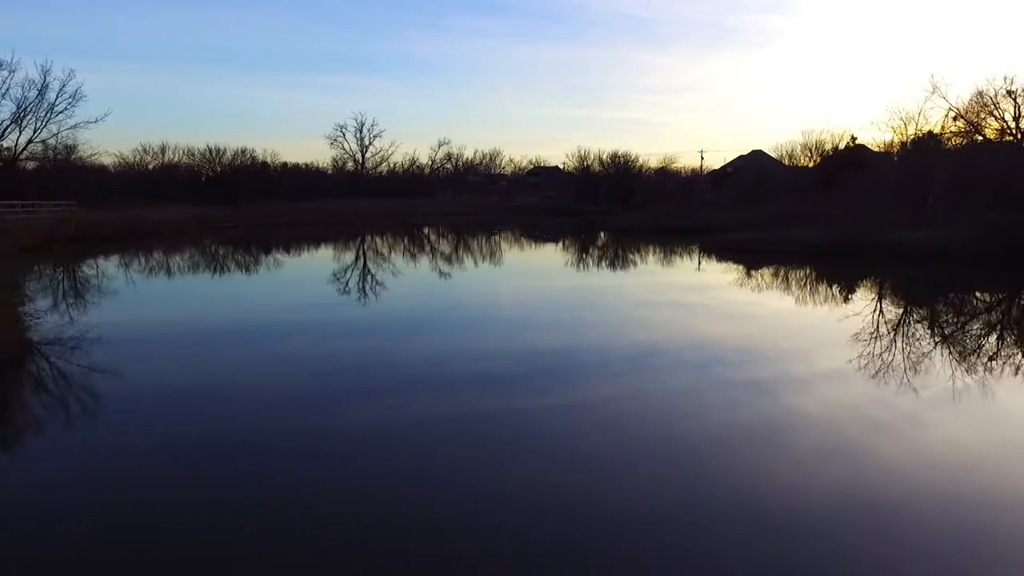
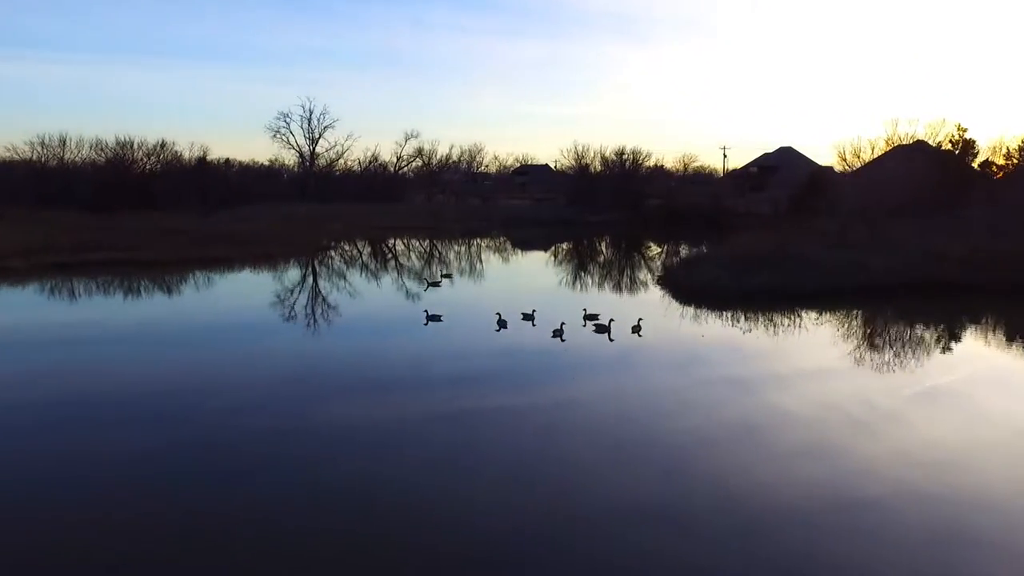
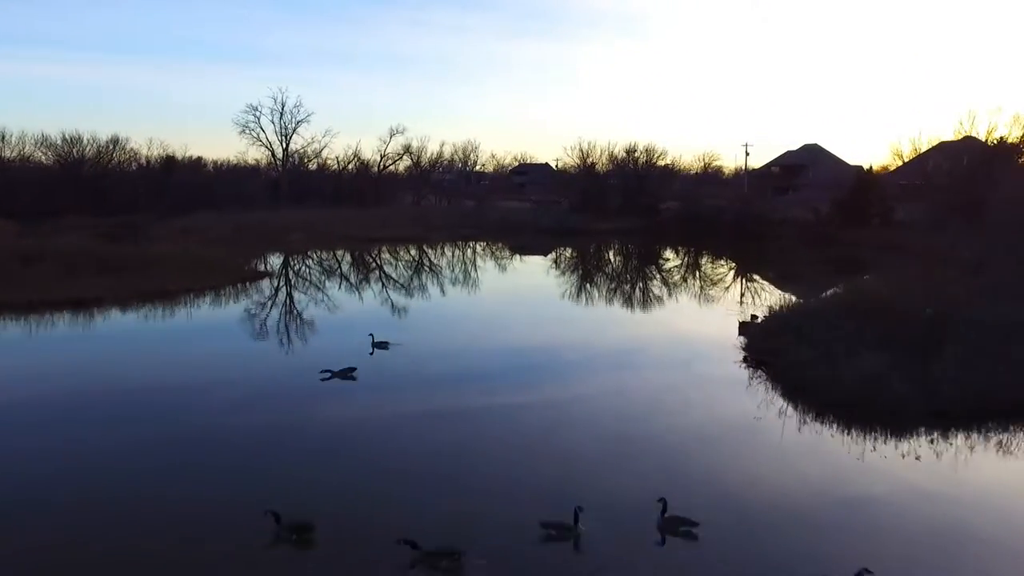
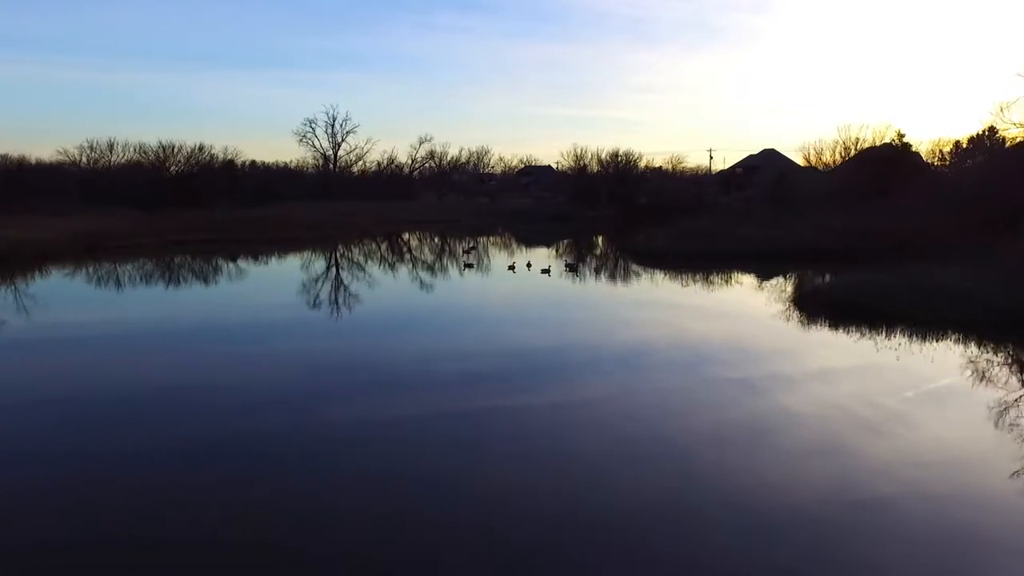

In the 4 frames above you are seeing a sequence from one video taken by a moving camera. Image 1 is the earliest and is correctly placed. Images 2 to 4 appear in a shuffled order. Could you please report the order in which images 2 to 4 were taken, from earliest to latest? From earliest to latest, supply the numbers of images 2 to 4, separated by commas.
4, 2, 3
